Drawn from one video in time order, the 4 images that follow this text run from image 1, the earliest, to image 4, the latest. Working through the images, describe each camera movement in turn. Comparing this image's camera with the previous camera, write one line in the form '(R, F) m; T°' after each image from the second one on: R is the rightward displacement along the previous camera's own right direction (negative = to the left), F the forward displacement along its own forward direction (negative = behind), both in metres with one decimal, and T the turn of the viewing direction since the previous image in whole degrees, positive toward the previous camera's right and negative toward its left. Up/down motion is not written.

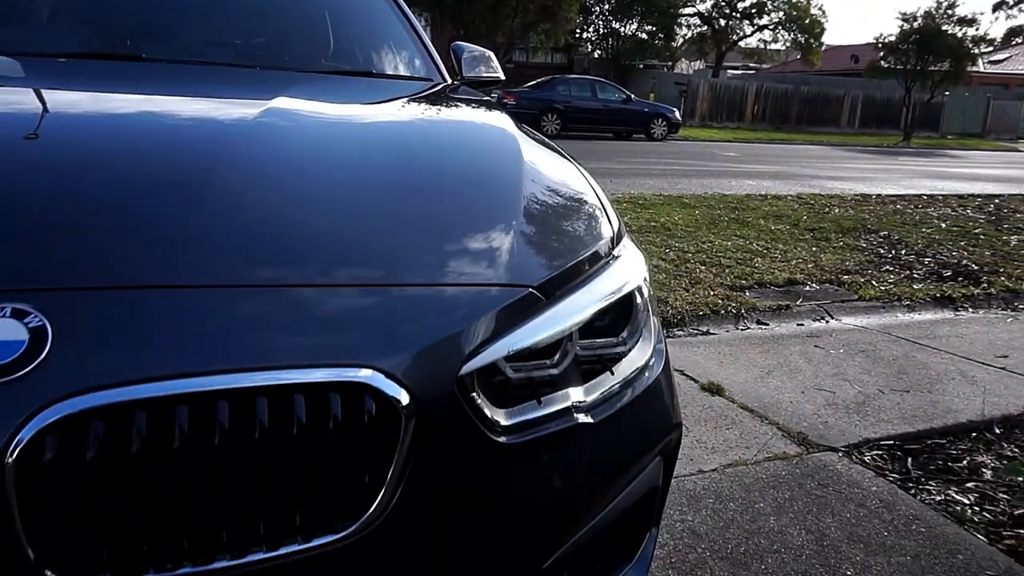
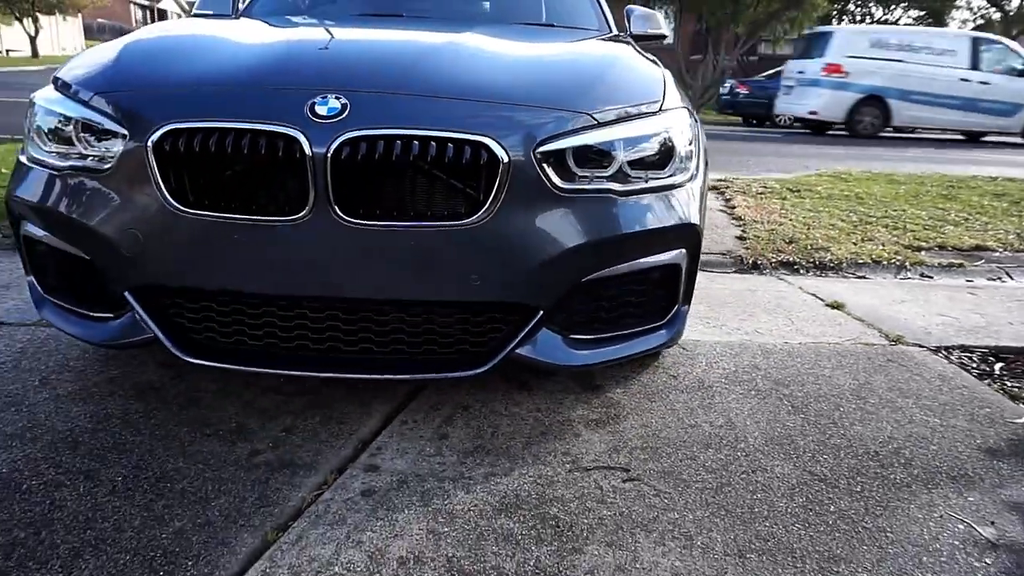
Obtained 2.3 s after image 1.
(+0.5, -0.9) m; -18°
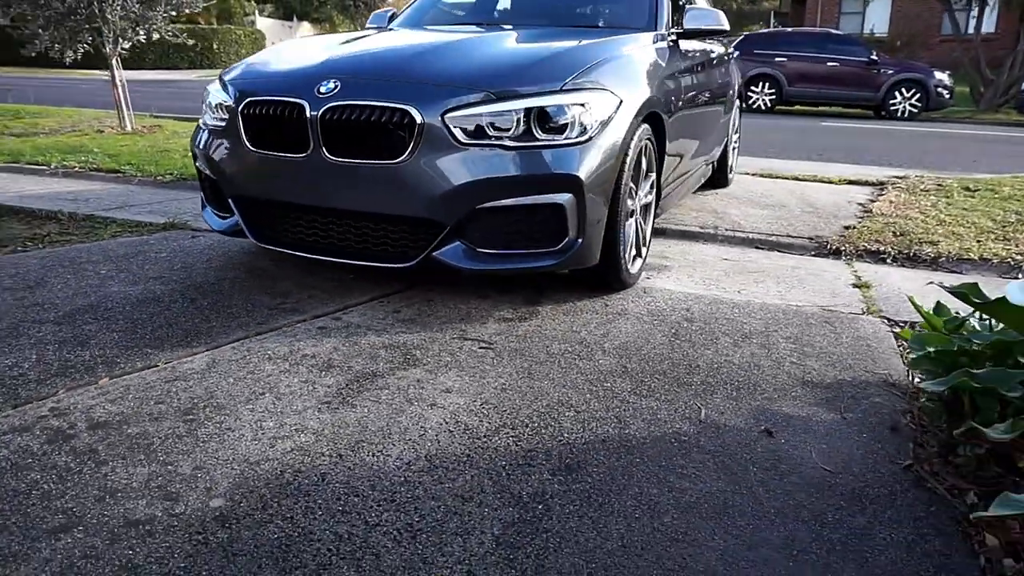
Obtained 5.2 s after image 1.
(+1.5, -0.6) m; -22°
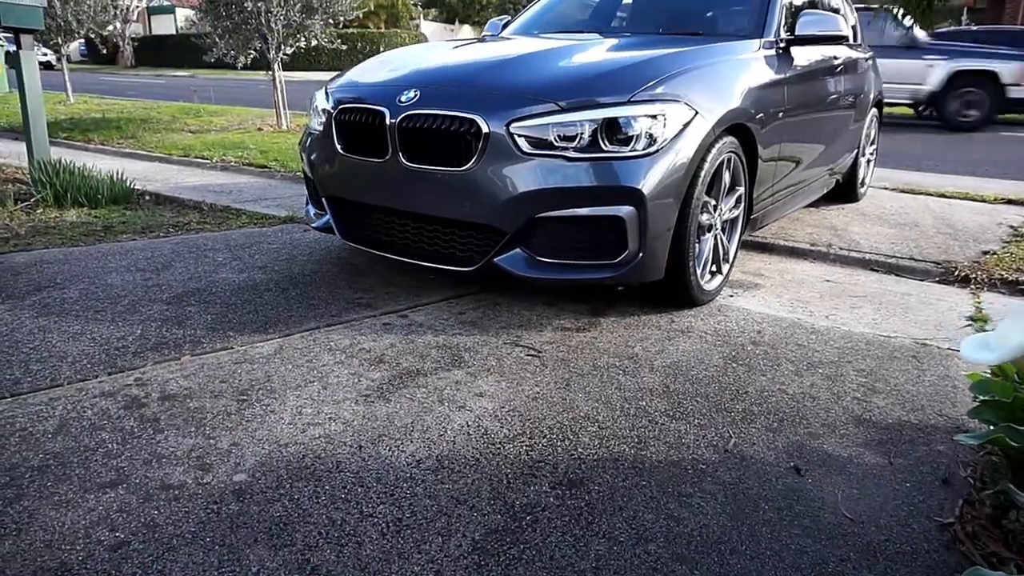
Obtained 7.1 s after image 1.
(+0.4, 0.0) m; -12°
